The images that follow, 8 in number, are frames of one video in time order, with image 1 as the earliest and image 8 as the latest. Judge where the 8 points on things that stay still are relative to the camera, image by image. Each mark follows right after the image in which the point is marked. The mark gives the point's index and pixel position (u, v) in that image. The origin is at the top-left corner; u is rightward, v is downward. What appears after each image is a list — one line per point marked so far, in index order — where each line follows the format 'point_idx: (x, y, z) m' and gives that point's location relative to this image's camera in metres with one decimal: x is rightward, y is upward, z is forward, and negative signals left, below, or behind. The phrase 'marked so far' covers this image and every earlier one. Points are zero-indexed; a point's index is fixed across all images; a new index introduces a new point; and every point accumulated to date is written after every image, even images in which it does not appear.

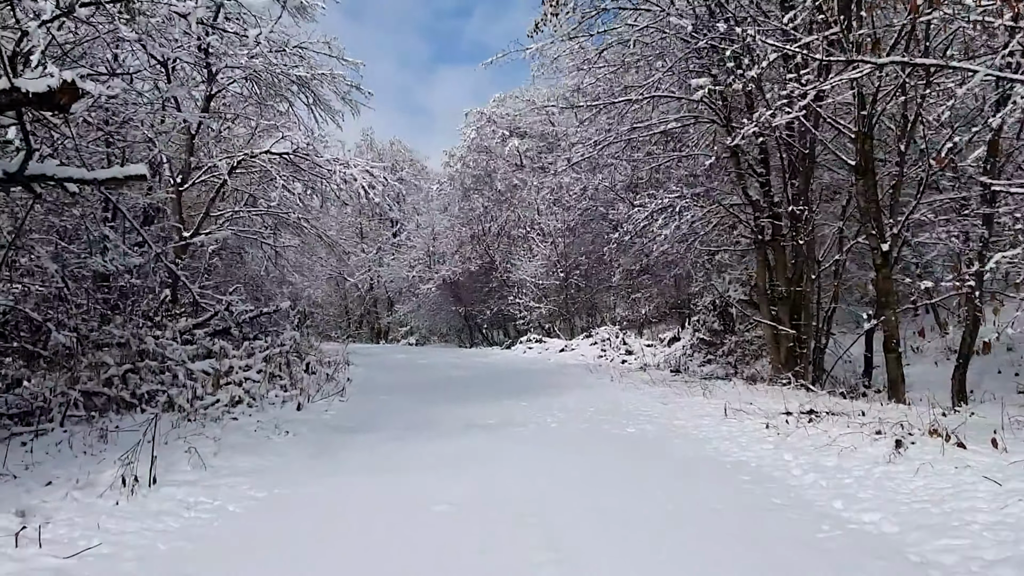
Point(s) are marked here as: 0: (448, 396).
0: (-0.6, -0.9, +7.2) m
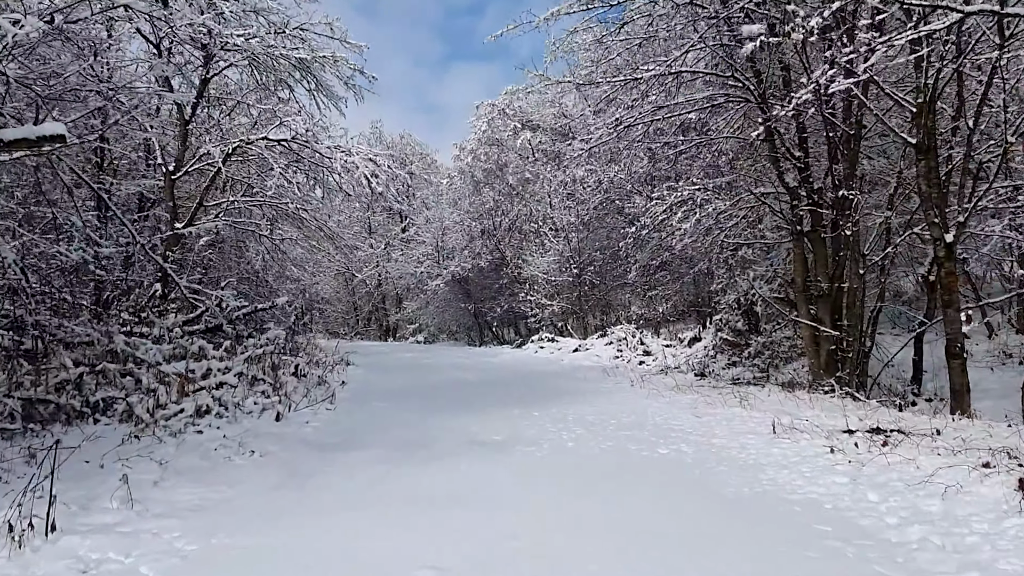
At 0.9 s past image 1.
0: (-0.5, -0.9, +6.4) m
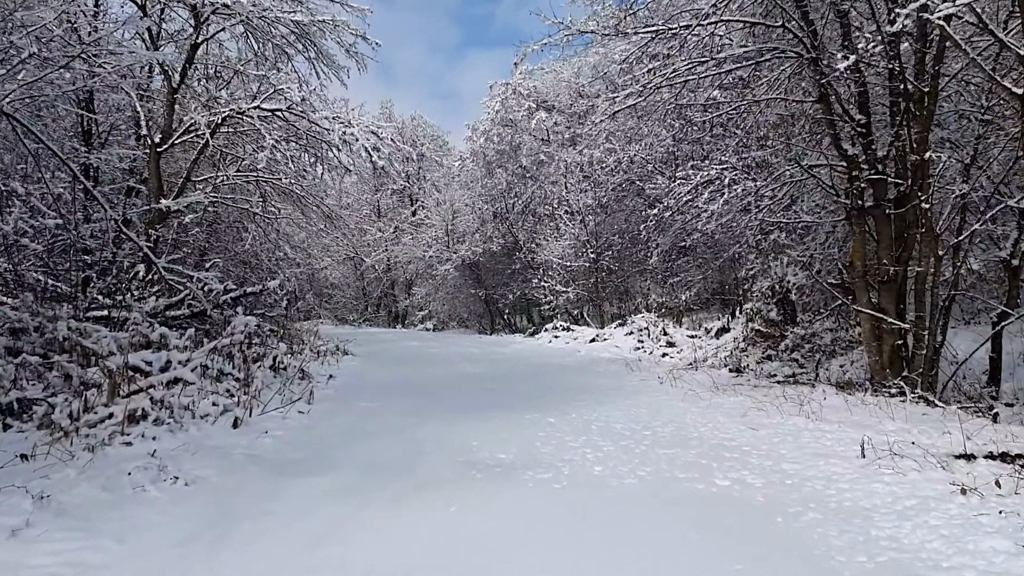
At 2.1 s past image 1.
0: (-0.4, -0.7, +5.5) m
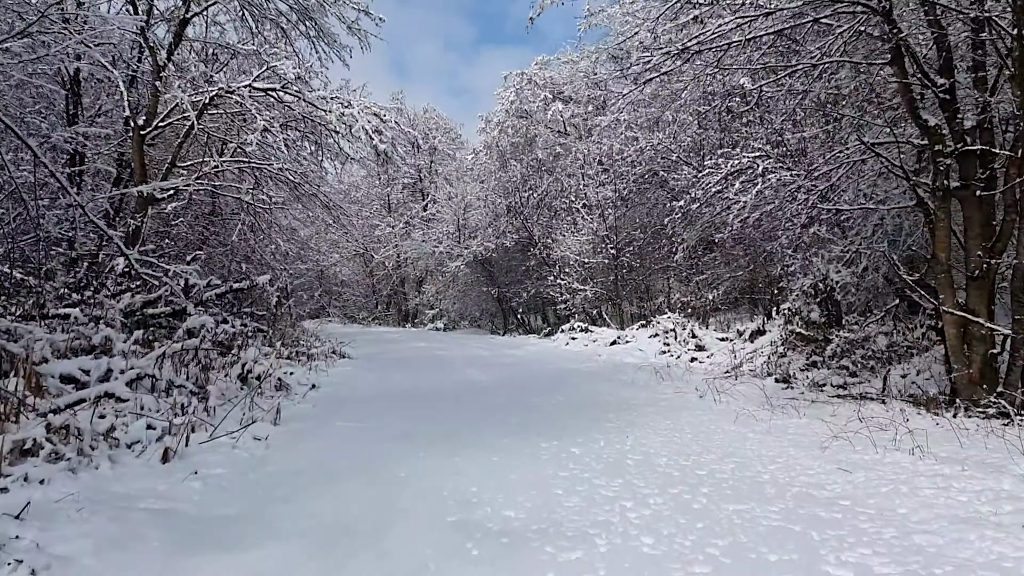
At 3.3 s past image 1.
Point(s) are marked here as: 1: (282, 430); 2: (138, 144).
0: (-0.4, -0.7, +4.6) m
1: (-1.1, -0.7, +3.9) m
2: (-4.4, +1.7, +9.8) m
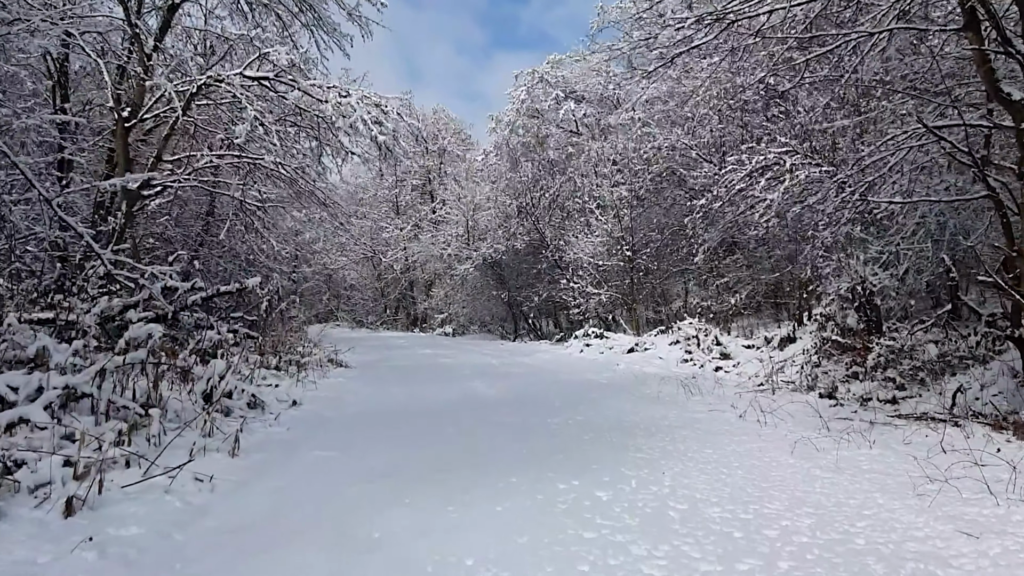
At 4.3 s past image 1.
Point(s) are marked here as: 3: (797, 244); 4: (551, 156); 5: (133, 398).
0: (-0.3, -0.7, +3.8) m
1: (-1.0, -0.7, +3.2) m
2: (-4.2, +1.7, +9.2) m
3: (+3.7, +0.5, +11.4) m
4: (+0.9, +2.9, +18.8) m
5: (-1.7, -0.5, +3.8) m
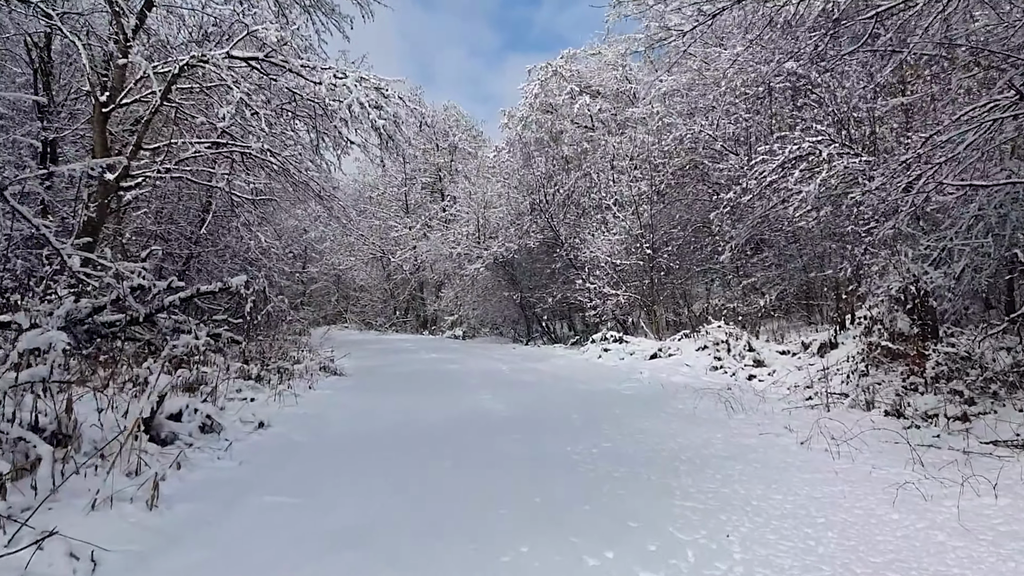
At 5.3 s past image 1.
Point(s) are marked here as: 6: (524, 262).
0: (-0.3, -0.7, +3.0) m
1: (-1.0, -0.7, +2.3) m
2: (-4.1, +1.7, +8.4) m
3: (+3.9, +0.5, +10.5) m
4: (+1.1, +2.9, +17.9) m
5: (-1.7, -0.5, +3.0) m
6: (+0.3, +0.6, +19.4) m
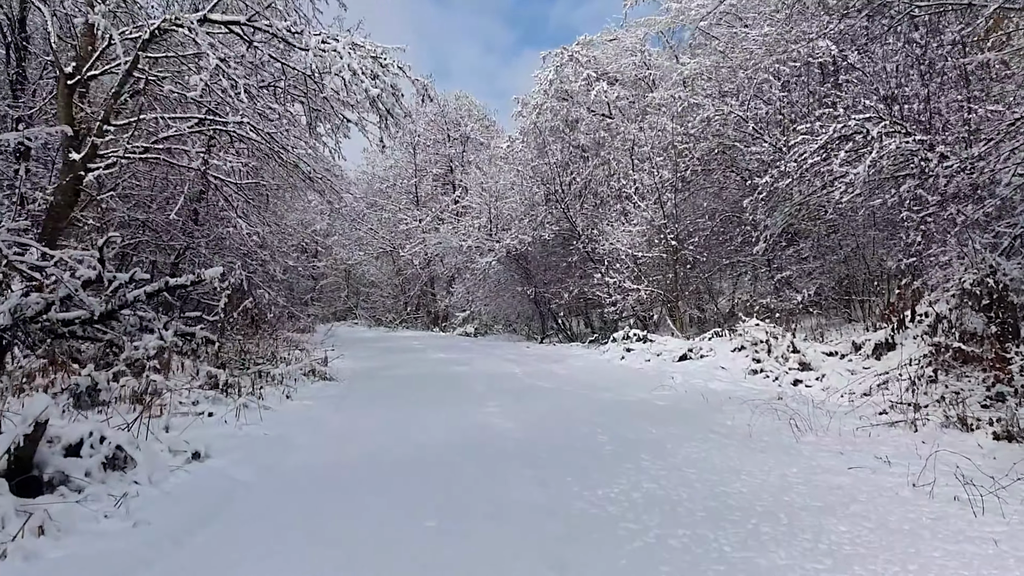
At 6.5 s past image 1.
0: (-0.3, -0.7, +2.0) m
1: (-1.0, -0.6, +1.4) m
2: (-4.0, +1.7, +7.5) m
3: (+4.0, +0.5, +9.4) m
4: (+1.4, +3.0, +16.9) m
5: (-1.6, -0.5, +2.0) m
6: (+0.6, +0.7, +18.4) m
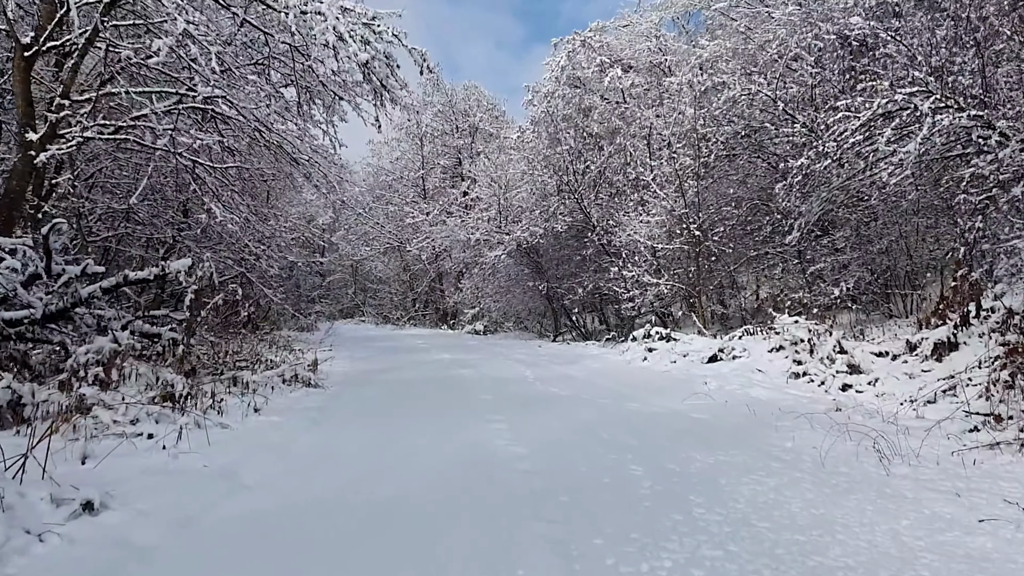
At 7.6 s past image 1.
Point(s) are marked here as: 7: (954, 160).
0: (-0.3, -0.7, +1.2) m
1: (-1.0, -0.6, +0.5) m
2: (-3.9, +1.8, +6.6) m
3: (+4.1, +0.6, +8.5) m
4: (+1.6, +3.1, +16.0) m
5: (-1.6, -0.4, +1.2) m
6: (+0.8, +0.8, +17.6) m
7: (+4.2, +1.2, +8.0) m
